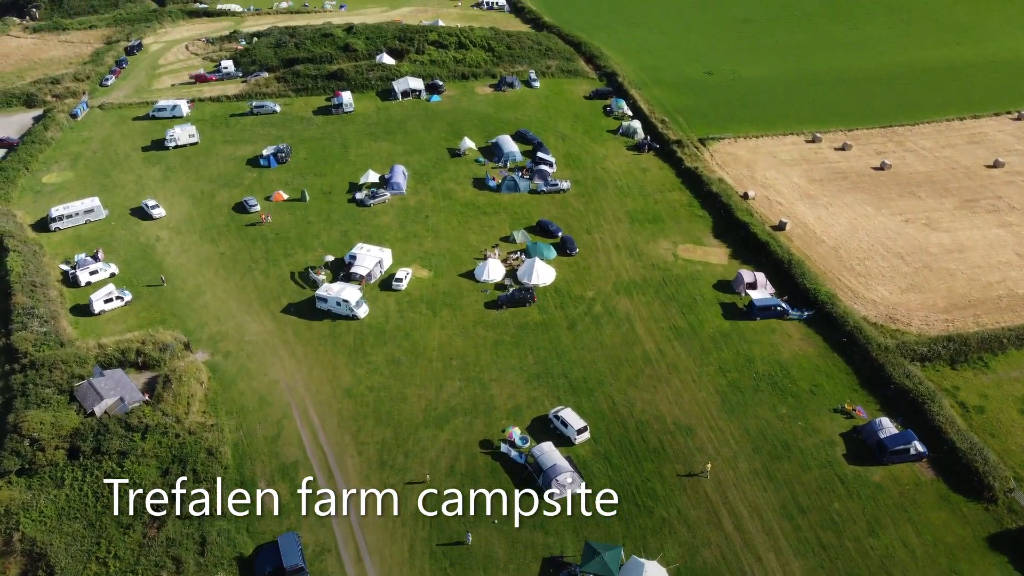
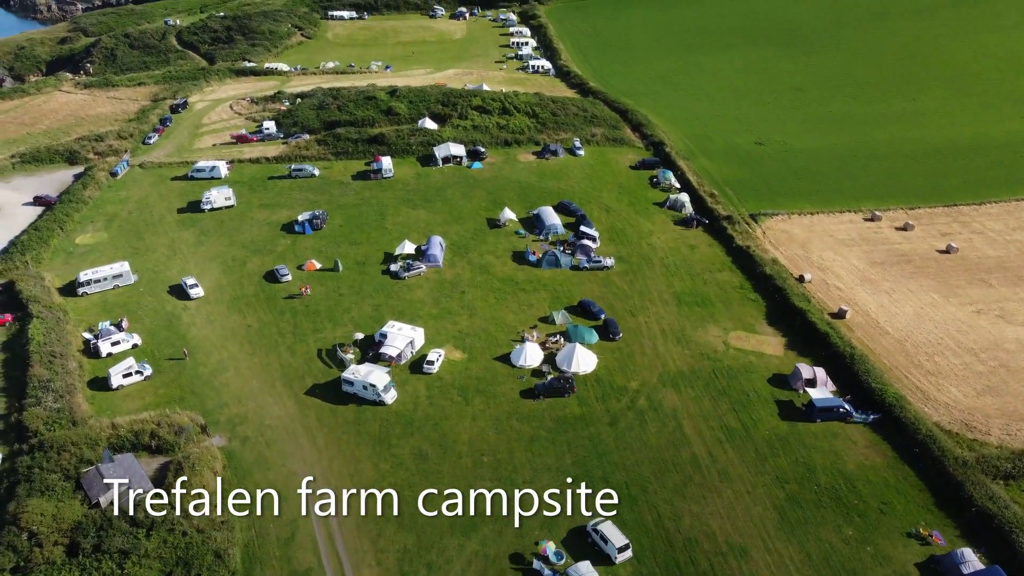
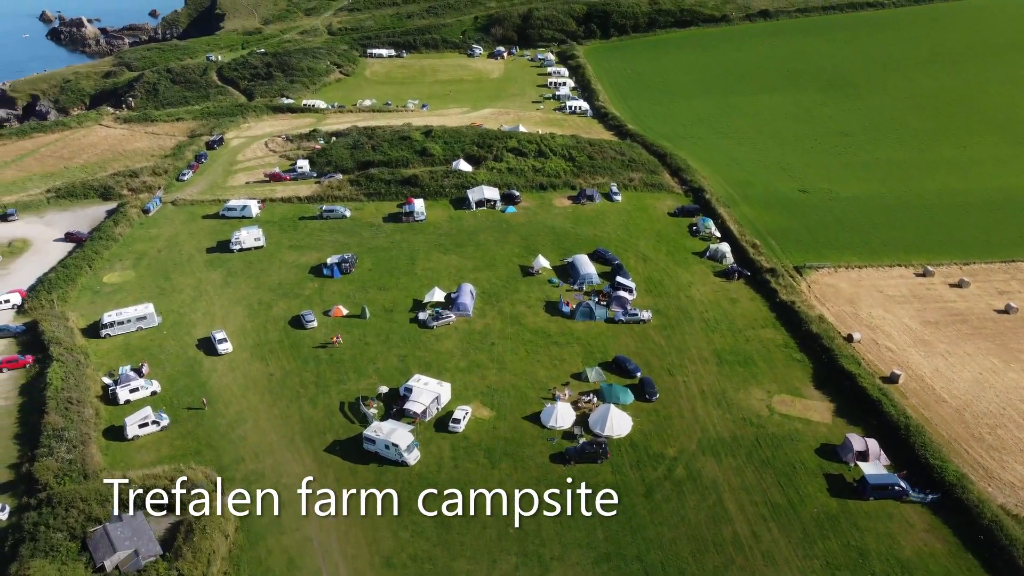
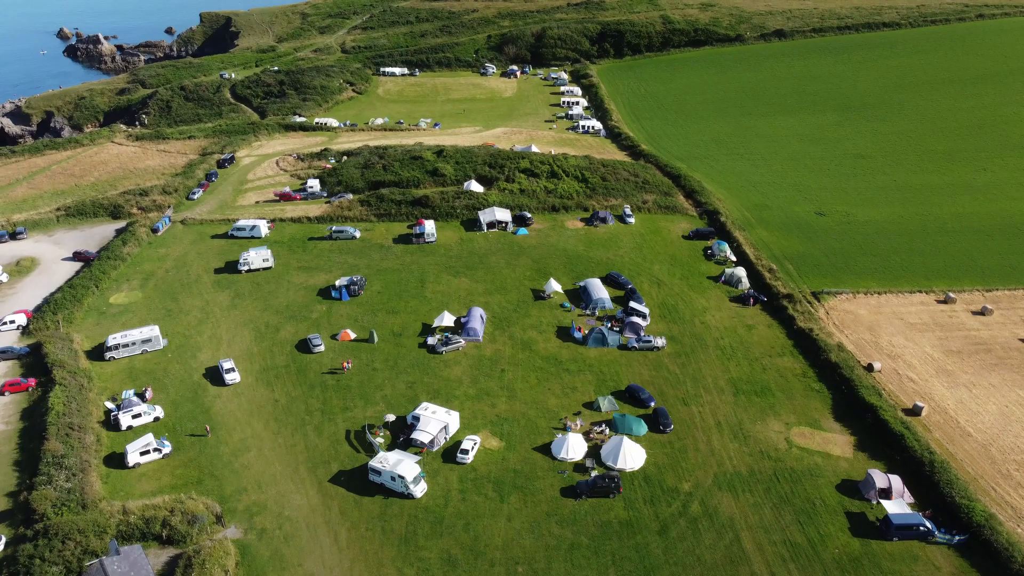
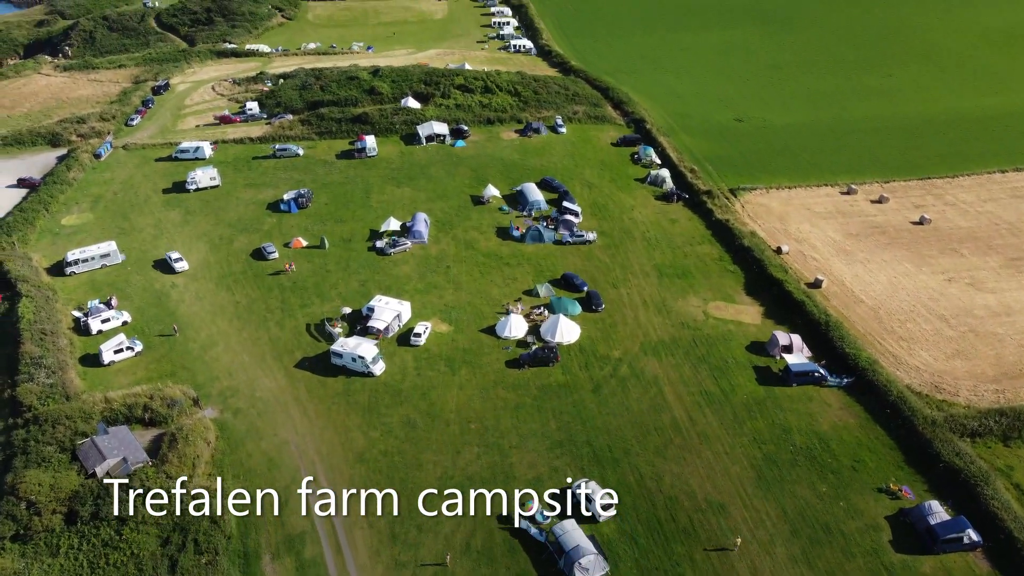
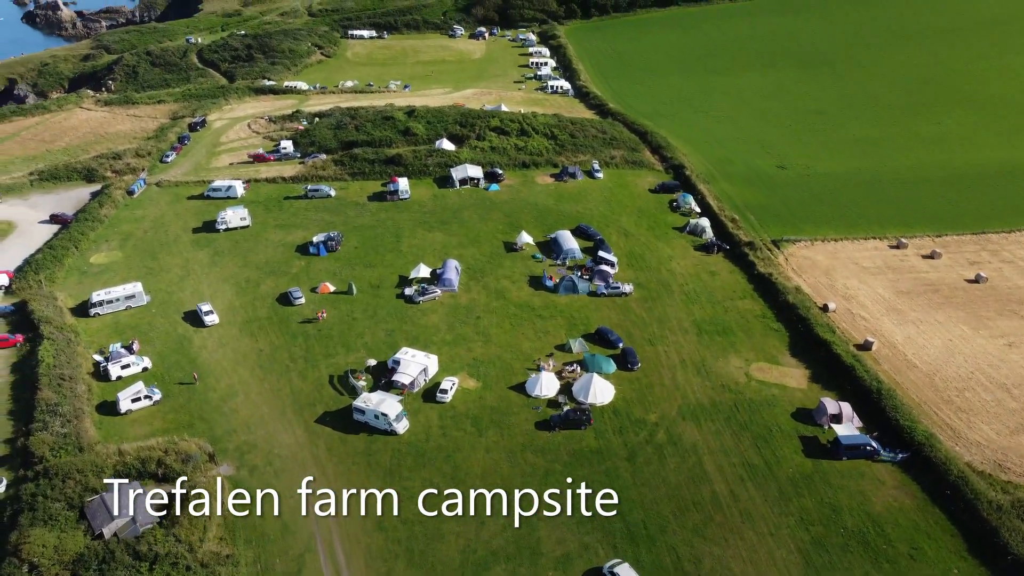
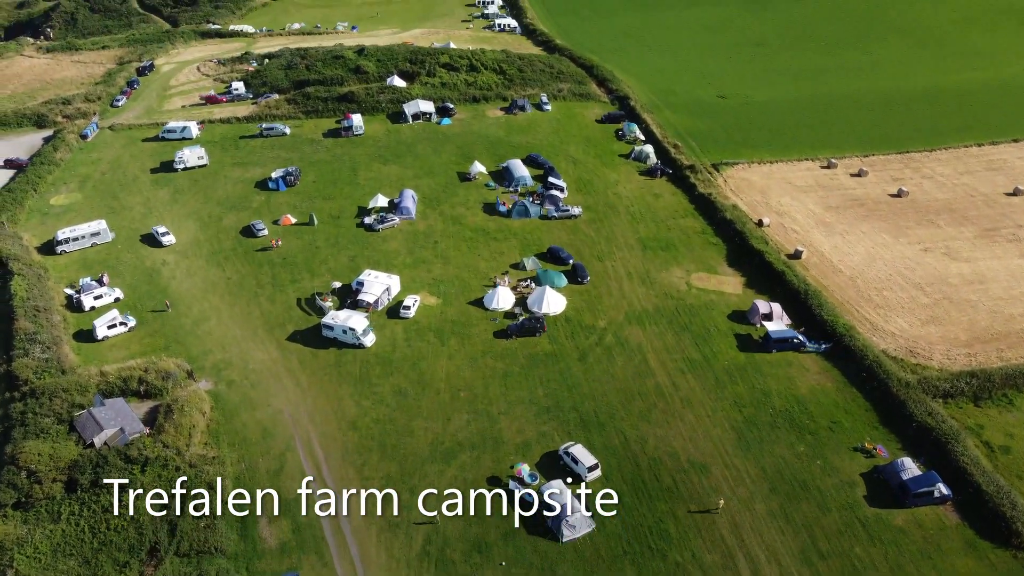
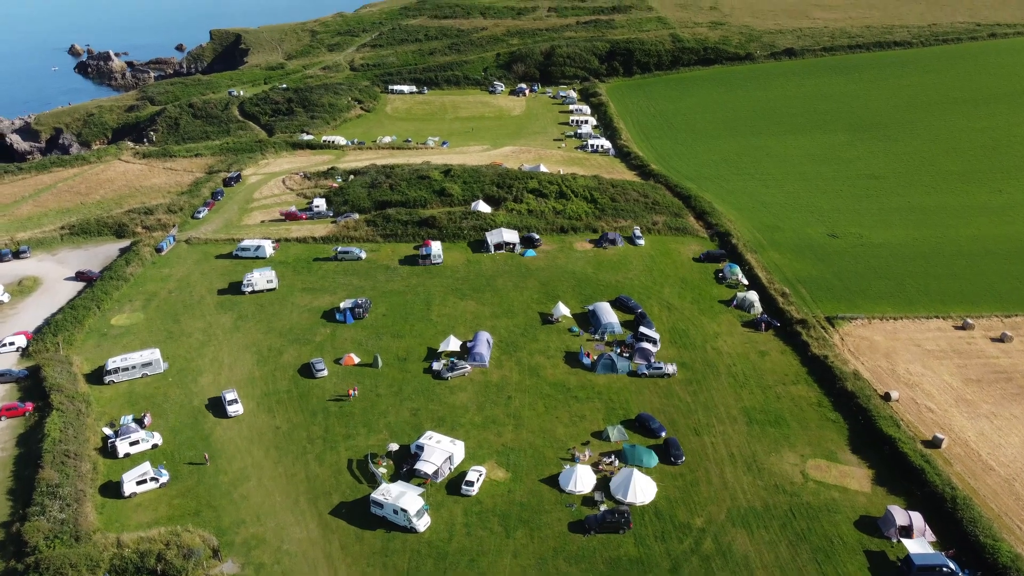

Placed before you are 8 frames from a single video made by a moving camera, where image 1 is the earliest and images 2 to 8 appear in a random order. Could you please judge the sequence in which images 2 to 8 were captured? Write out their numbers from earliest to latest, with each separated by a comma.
7, 5, 2, 6, 3, 4, 8
